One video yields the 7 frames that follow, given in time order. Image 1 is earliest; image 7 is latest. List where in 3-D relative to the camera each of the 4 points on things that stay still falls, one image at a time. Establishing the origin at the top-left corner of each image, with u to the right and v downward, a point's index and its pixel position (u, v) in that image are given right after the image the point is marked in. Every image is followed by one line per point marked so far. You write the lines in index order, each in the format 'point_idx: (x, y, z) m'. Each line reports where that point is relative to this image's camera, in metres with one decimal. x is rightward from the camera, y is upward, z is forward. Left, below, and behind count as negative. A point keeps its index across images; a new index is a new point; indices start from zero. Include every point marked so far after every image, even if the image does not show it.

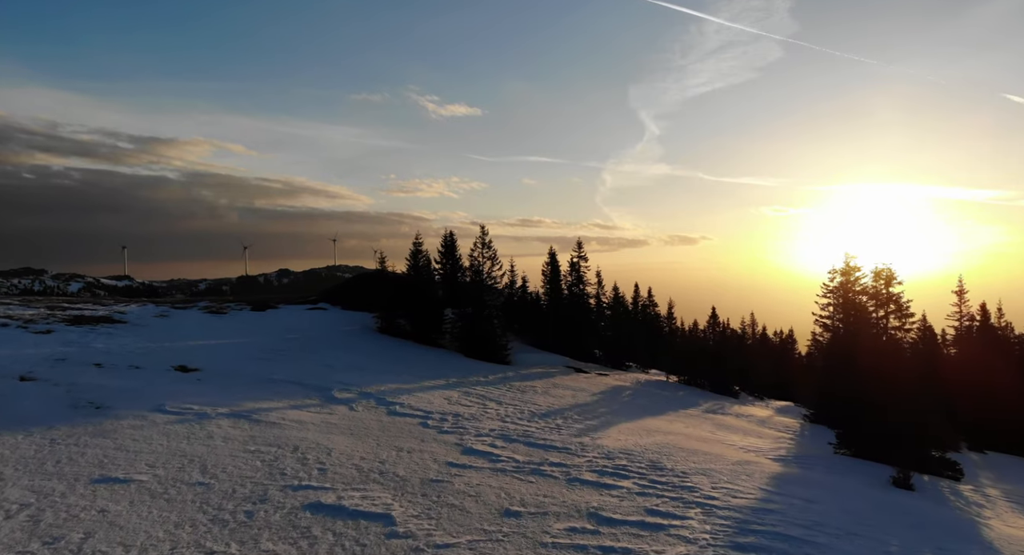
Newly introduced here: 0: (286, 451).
0: (-6.6, -5.1, +19.7) m
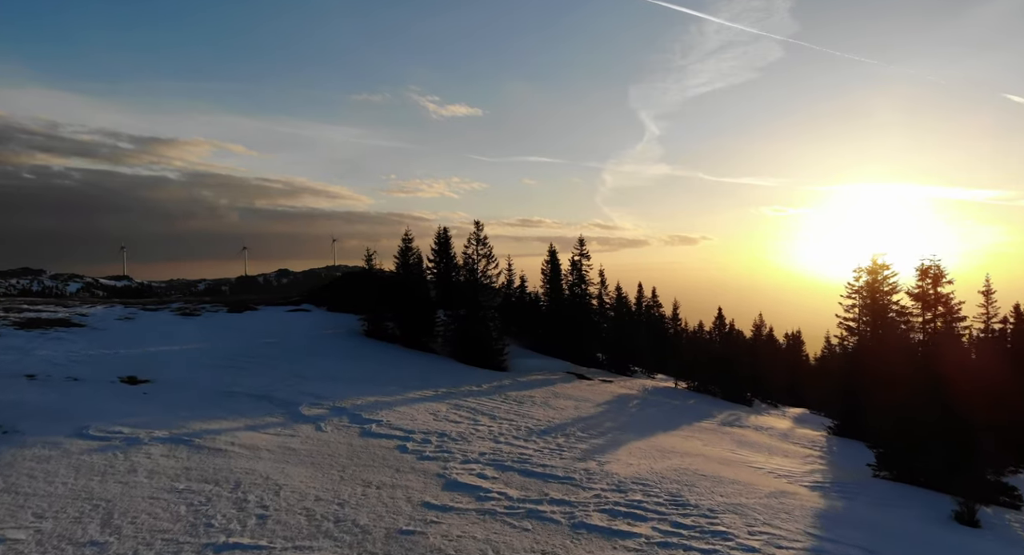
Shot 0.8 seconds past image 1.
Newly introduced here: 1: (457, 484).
0: (-6.8, -5.0, +15.9) m
1: (-1.5, -5.5, +18.1) m
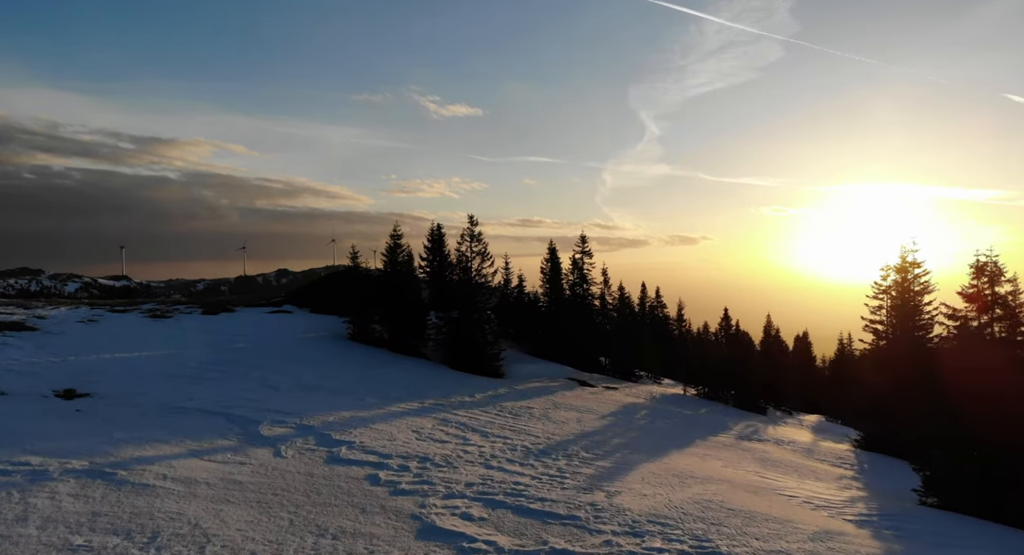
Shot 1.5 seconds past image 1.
0: (-7.0, -4.9, +12.5) m
1: (-1.7, -5.5, +14.7) m
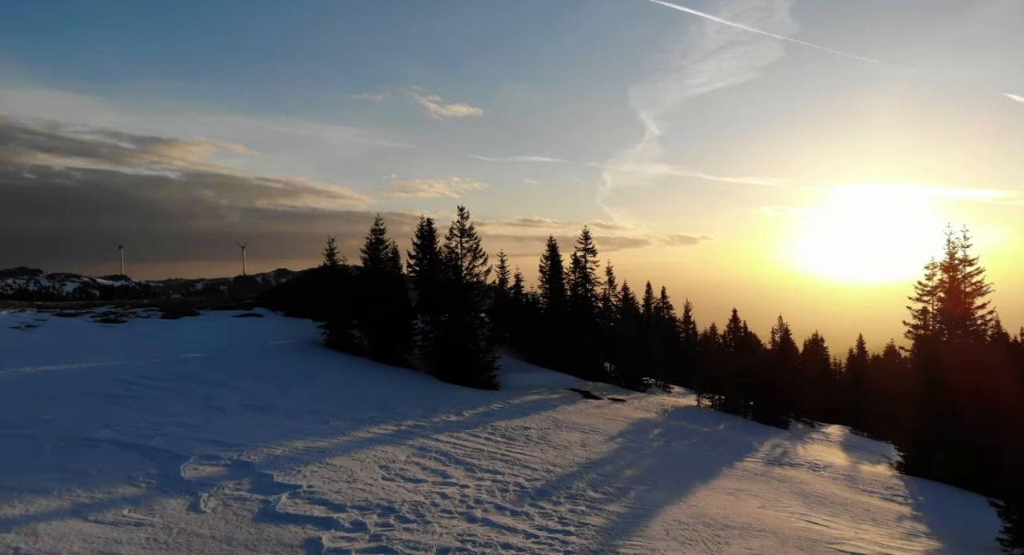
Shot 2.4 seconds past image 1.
0: (-7.3, -4.9, +8.0) m
1: (-1.9, -5.5, +10.2) m
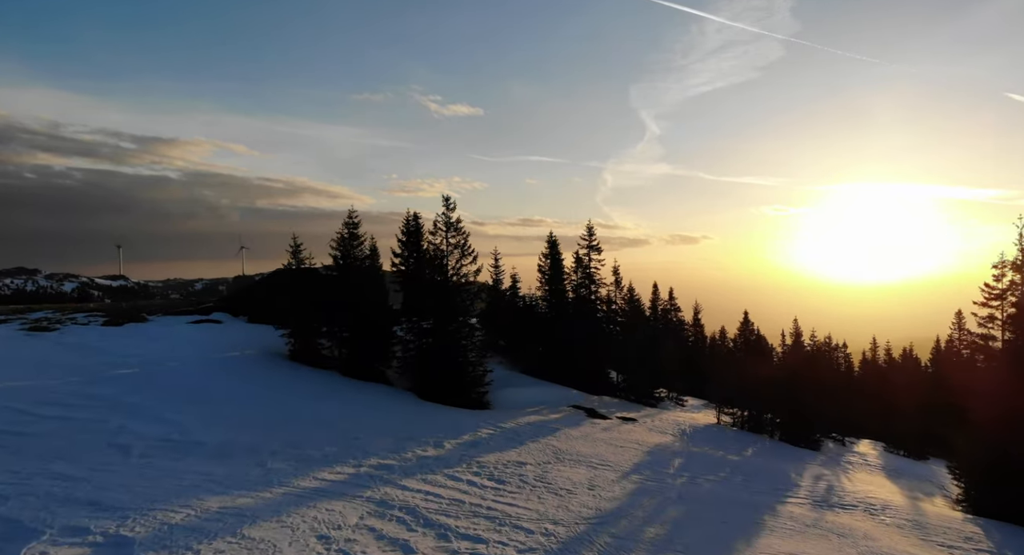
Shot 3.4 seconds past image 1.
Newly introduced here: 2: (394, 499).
0: (-7.6, -5.0, +2.9) m
1: (-2.3, -5.5, +5.0) m
2: (-3.0, -5.6, +17.3) m
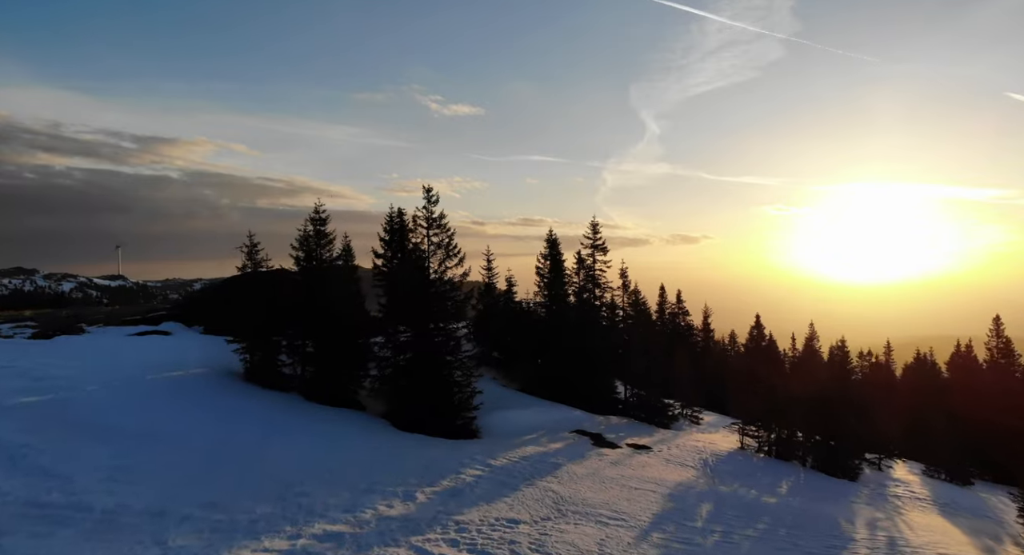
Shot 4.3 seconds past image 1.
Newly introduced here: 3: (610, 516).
0: (-7.9, -5.2, -1.9) m
1: (-2.5, -5.7, +0.3) m
2: (-3.3, -5.8, +12.6) m
3: (+2.8, -6.8, +19.4) m
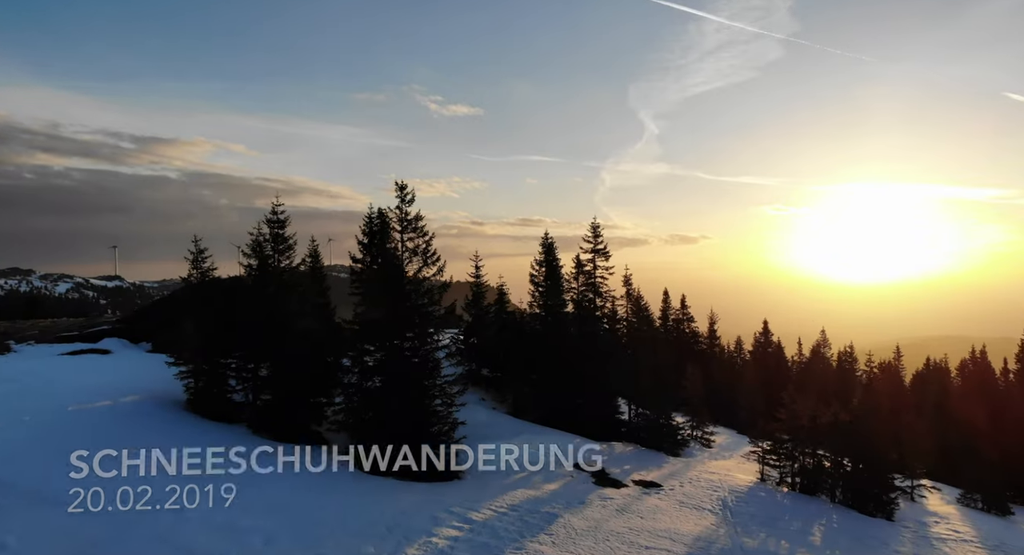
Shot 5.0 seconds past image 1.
0: (-8.2, -5.6, -5.9) m
1: (-2.9, -6.1, -3.7) m
2: (-3.7, -6.2, +8.6) m
3: (+2.4, -7.2, +15.5) m
